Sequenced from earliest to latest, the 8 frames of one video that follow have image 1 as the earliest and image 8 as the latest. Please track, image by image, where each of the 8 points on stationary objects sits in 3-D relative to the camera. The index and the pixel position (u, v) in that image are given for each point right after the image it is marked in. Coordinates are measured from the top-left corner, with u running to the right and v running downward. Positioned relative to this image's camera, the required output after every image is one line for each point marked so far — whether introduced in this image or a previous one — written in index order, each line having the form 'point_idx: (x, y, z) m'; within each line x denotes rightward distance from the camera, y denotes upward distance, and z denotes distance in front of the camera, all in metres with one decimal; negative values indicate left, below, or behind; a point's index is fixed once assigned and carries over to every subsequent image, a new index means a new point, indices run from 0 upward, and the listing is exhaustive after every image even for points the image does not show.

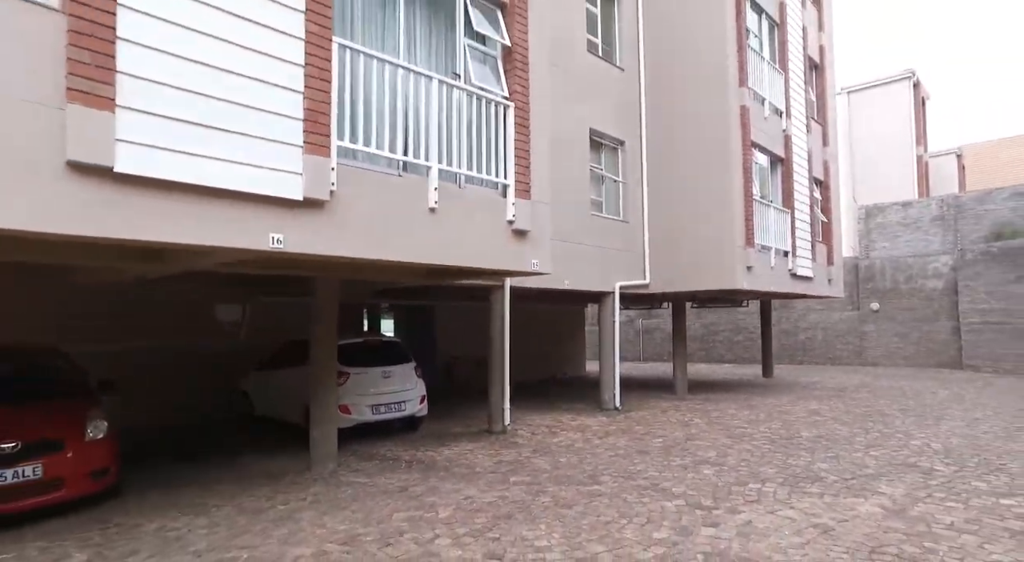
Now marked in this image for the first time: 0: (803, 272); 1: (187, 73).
0: (+6.5, +0.2, +14.5) m
1: (-2.3, +1.5, +4.4) m
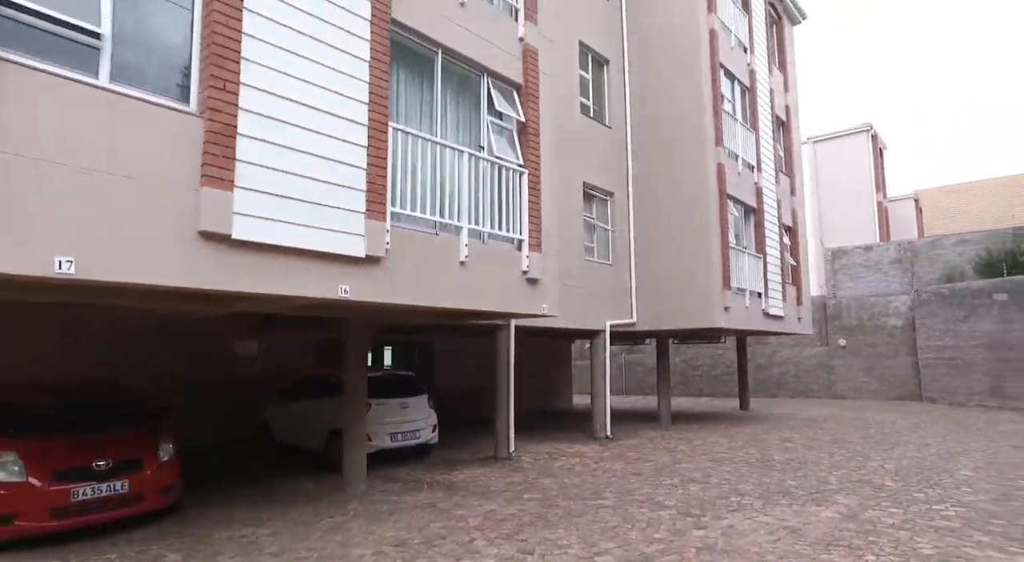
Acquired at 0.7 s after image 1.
0: (+6.5, -0.7, +15.8) m
1: (-2.0, +1.1, +5.5) m
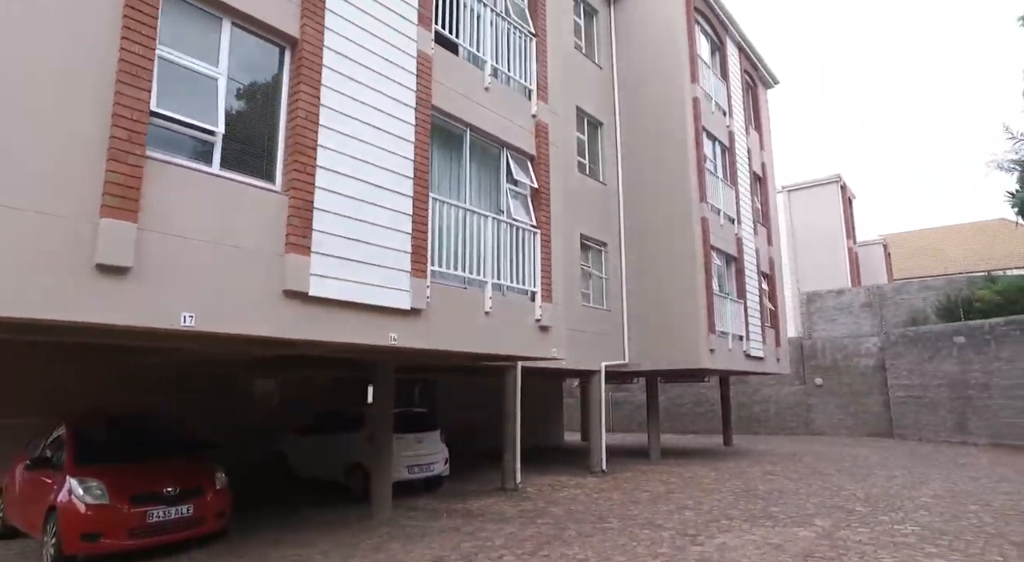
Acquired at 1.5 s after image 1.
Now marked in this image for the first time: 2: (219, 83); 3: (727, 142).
0: (+6.4, -1.9, +17.0) m
1: (-1.7, +0.6, +6.6) m
2: (-2.7, +1.8, +5.9) m
3: (+5.8, +3.7, +17.3) m
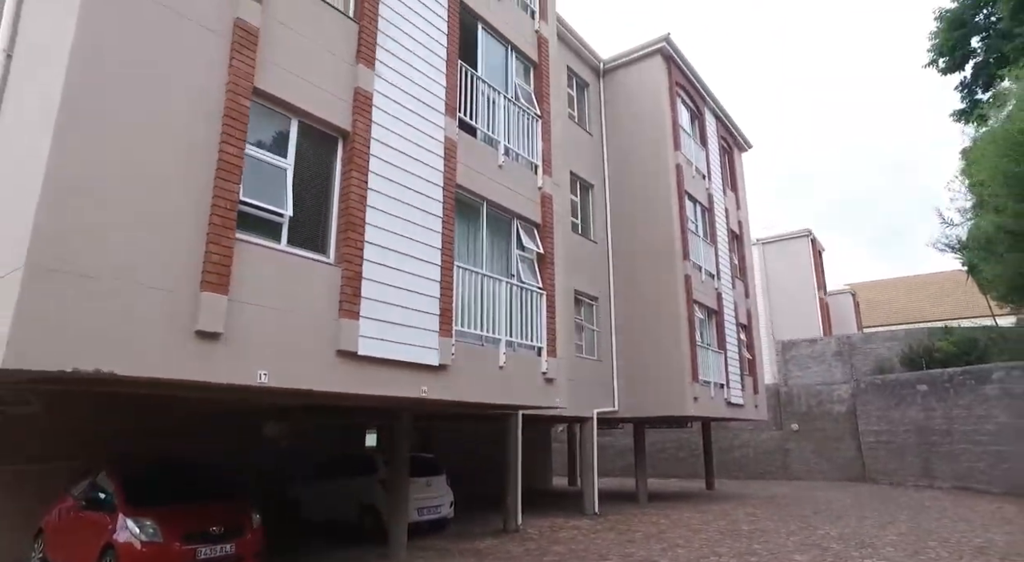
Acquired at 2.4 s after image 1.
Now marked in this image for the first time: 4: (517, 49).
0: (+6.3, -3.4, +18.0) m
1: (-1.5, -0.1, +7.6) m
2: (-2.4, +1.2, +6.9) m
3: (+5.7, +2.3, +18.7) m
4: (+0.1, +4.1, +11.3) m
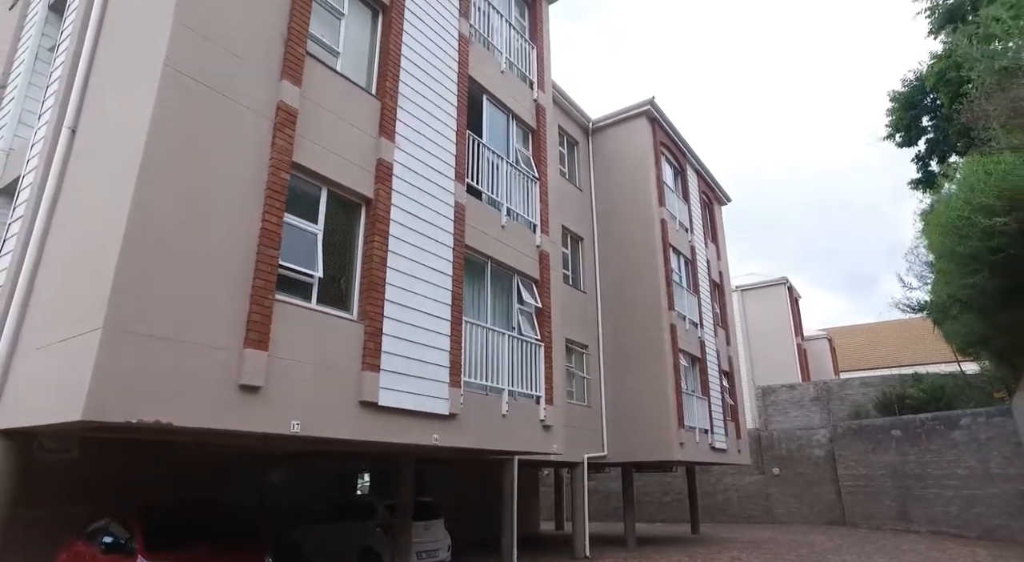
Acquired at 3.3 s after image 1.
0: (+6.0, -4.8, +18.7) m
1: (-1.4, -0.8, +8.2) m
2: (-2.3, +0.5, +7.6) m
3: (+5.5, +0.8, +19.7) m
4: (+0.1, +3.1, +12.2) m
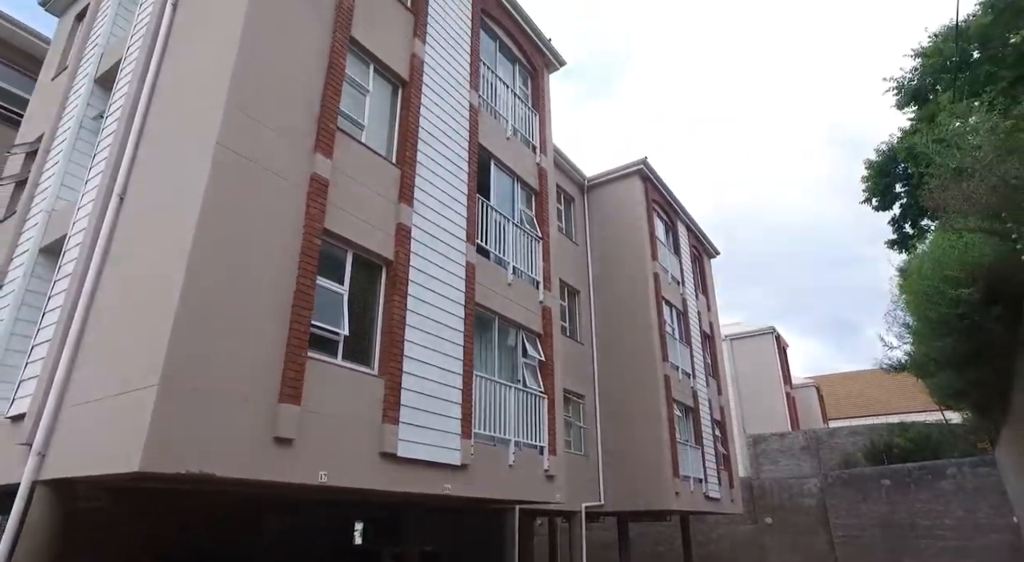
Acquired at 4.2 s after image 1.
0: (+5.9, -6.3, +19.0) m
1: (-1.2, -1.6, +8.7) m
2: (-2.1, -0.2, +8.1) m
3: (+5.4, -0.8, +20.4) m
4: (+0.2, +2.1, +13.0) m
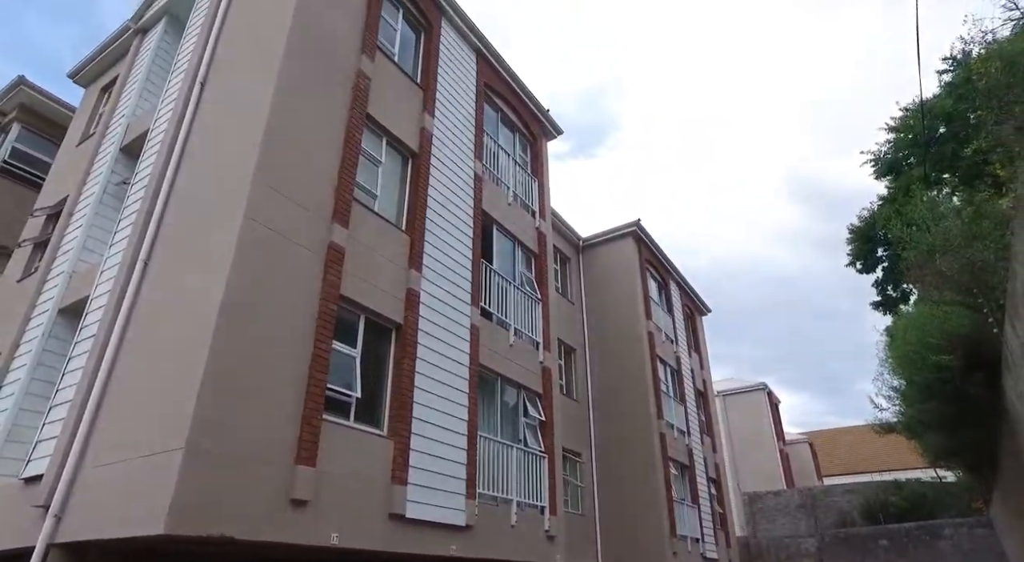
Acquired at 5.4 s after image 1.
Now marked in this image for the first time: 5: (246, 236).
0: (+5.8, -8.1, +18.9) m
1: (-1.2, -2.5, +8.9) m
2: (-2.1, -1.0, +8.5) m
3: (+5.3, -2.7, +20.7) m
4: (+0.2, +0.8, +13.5) m
5: (-3.0, +0.5, +7.2) m
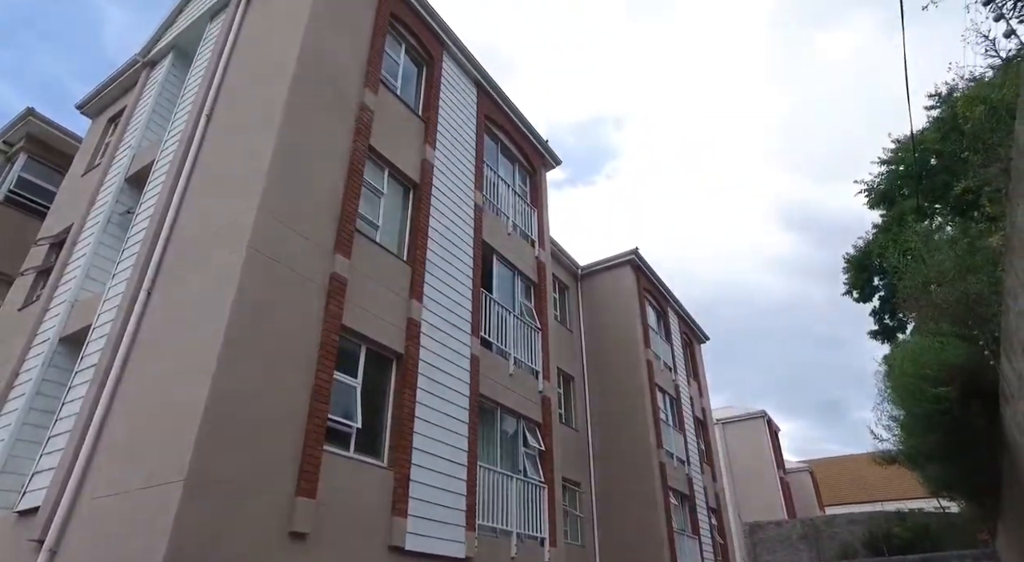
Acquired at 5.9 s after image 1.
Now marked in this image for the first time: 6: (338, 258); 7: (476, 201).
0: (+5.8, -8.9, +18.6) m
1: (-1.2, -2.9, +8.9) m
2: (-2.1, -1.4, +8.5) m
3: (+5.2, -3.6, +20.7) m
4: (+0.2, +0.2, +13.6) m
5: (-3.0, +0.2, +7.3) m
6: (-2.3, +0.3, +8.6) m
7: (-0.7, +1.5, +12.4) m
